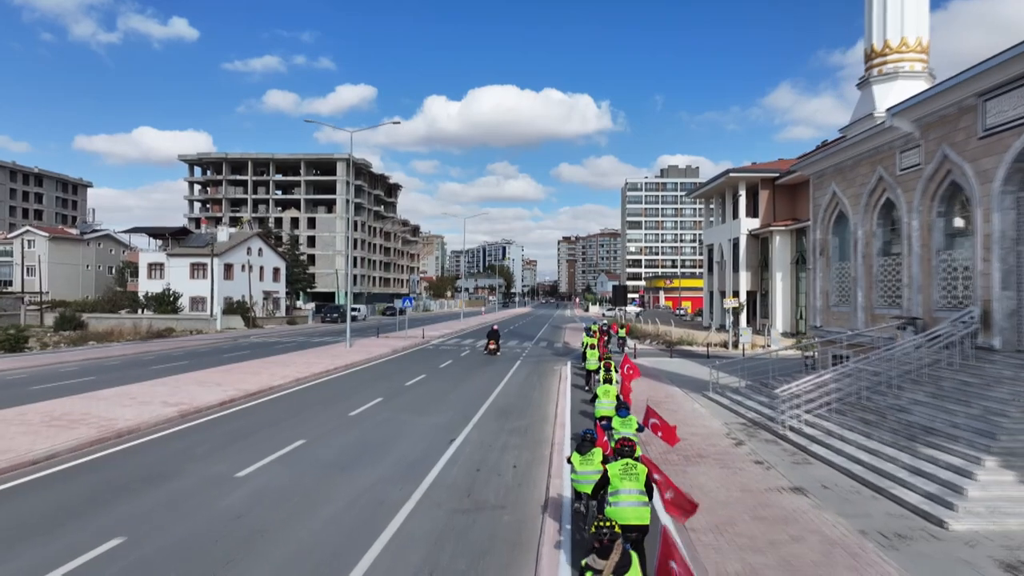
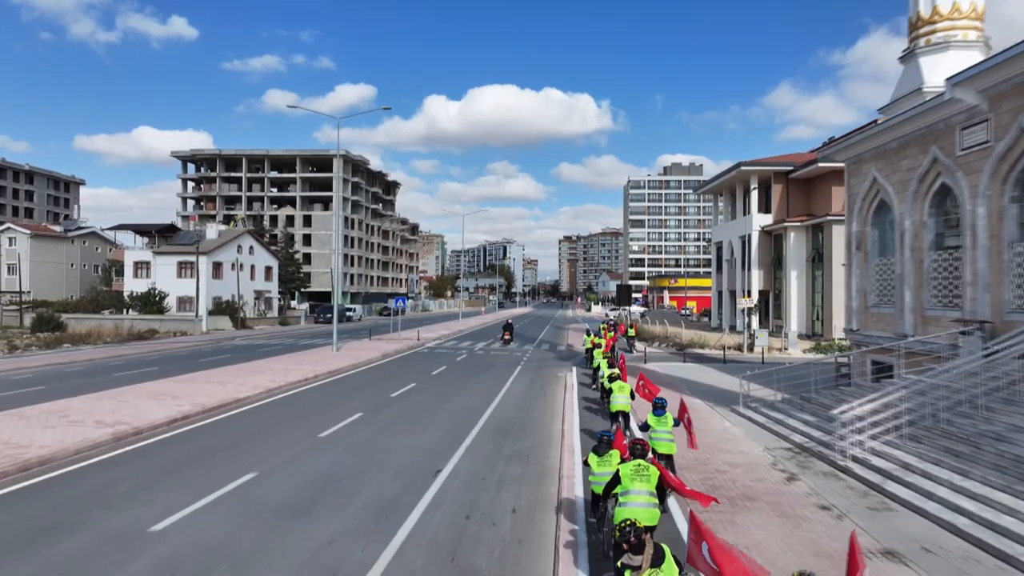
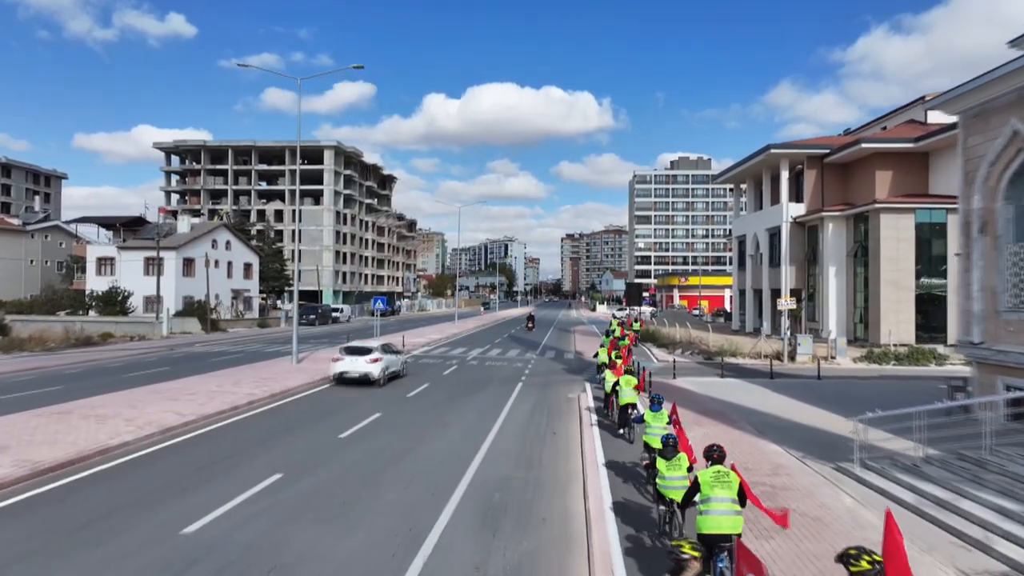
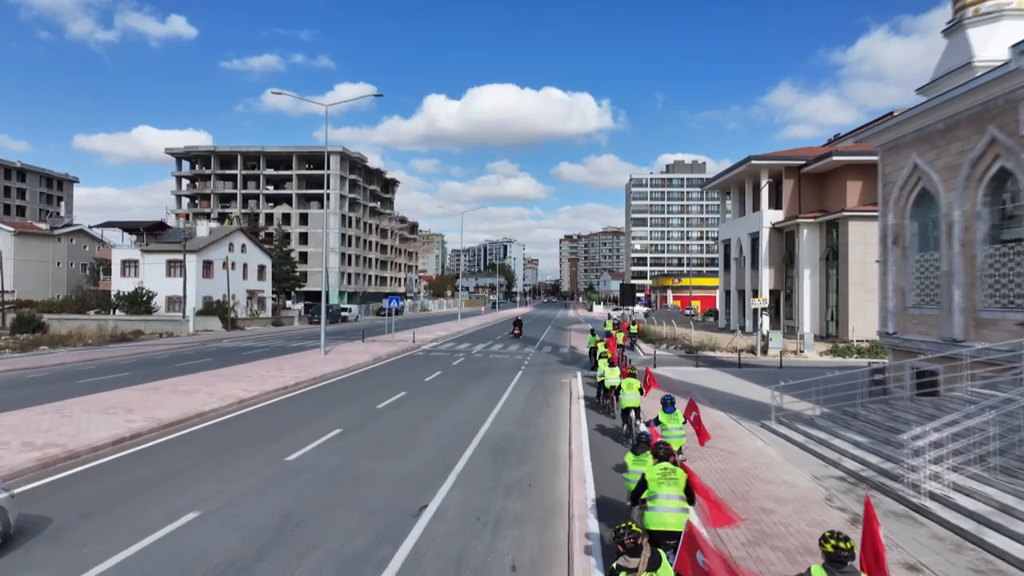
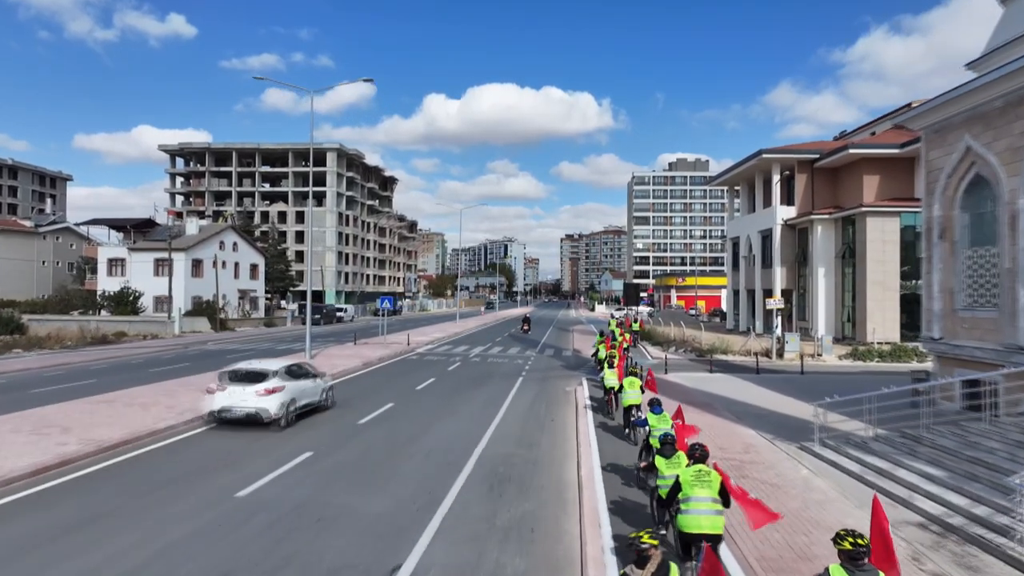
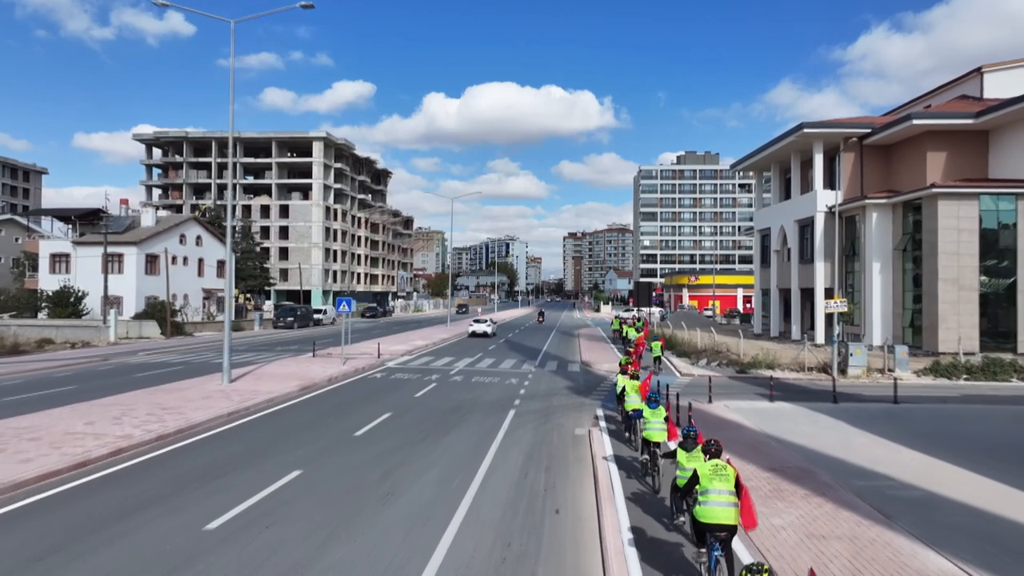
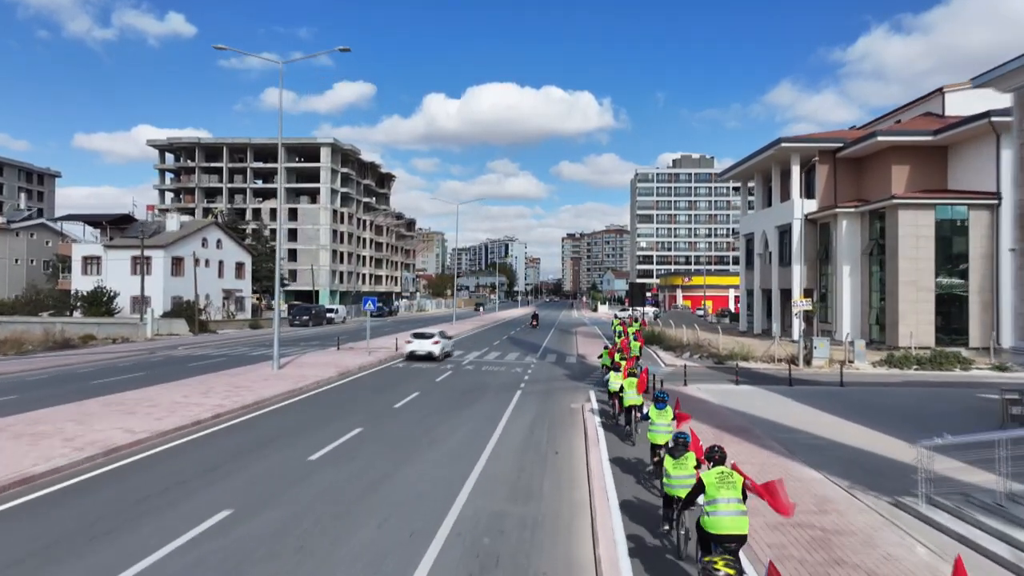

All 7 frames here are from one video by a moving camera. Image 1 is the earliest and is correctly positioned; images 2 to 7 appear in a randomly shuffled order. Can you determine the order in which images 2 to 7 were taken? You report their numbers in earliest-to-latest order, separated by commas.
2, 4, 5, 3, 7, 6
